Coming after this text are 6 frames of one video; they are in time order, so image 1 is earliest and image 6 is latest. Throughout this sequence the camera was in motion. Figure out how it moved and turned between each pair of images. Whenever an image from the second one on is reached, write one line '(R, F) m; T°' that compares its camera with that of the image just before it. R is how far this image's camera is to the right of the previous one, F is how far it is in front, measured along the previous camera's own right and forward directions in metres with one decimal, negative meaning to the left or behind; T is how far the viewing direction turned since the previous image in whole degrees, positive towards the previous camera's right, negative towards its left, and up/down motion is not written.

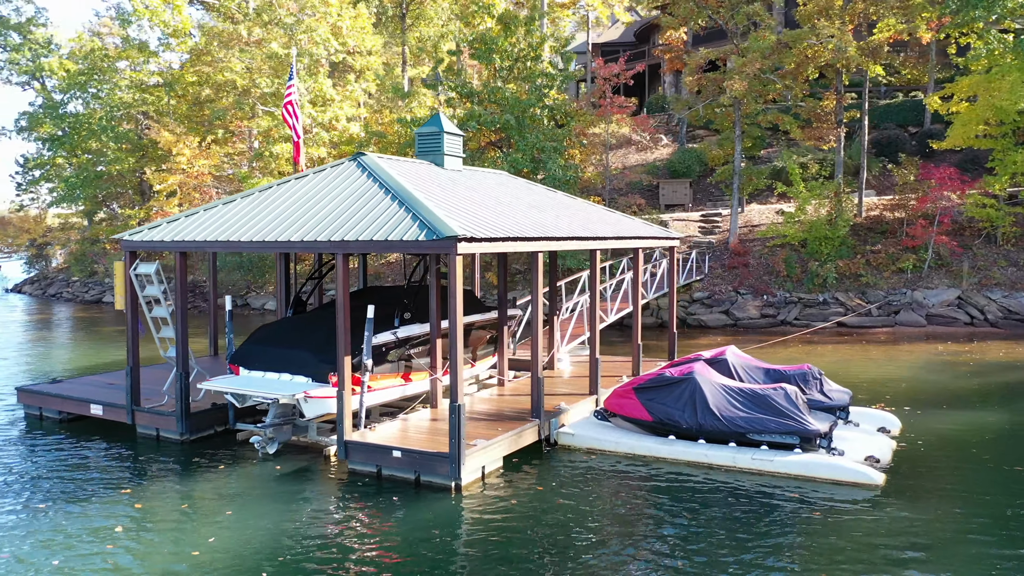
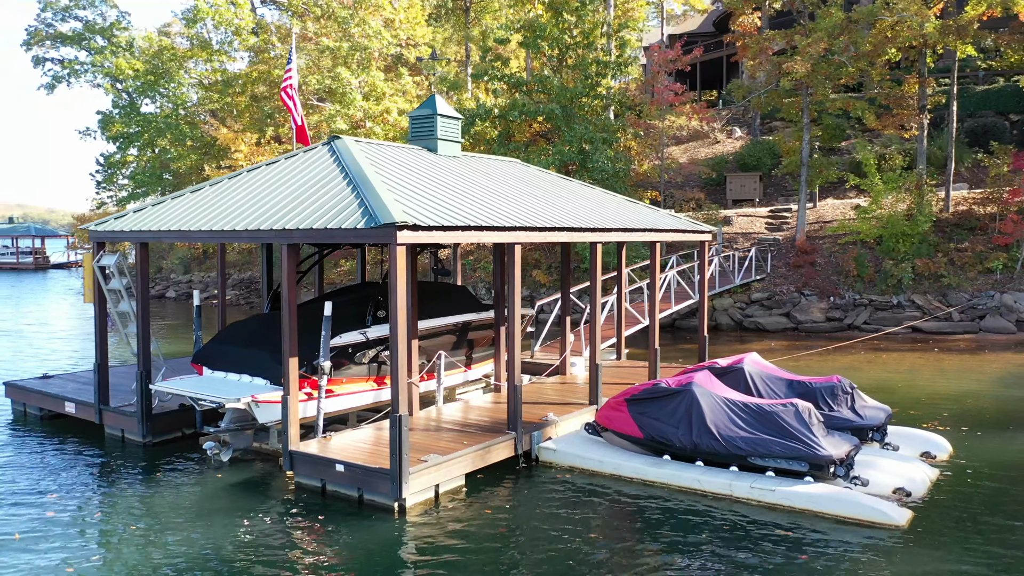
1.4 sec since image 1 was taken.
(+1.3, +1.3) m; -6°
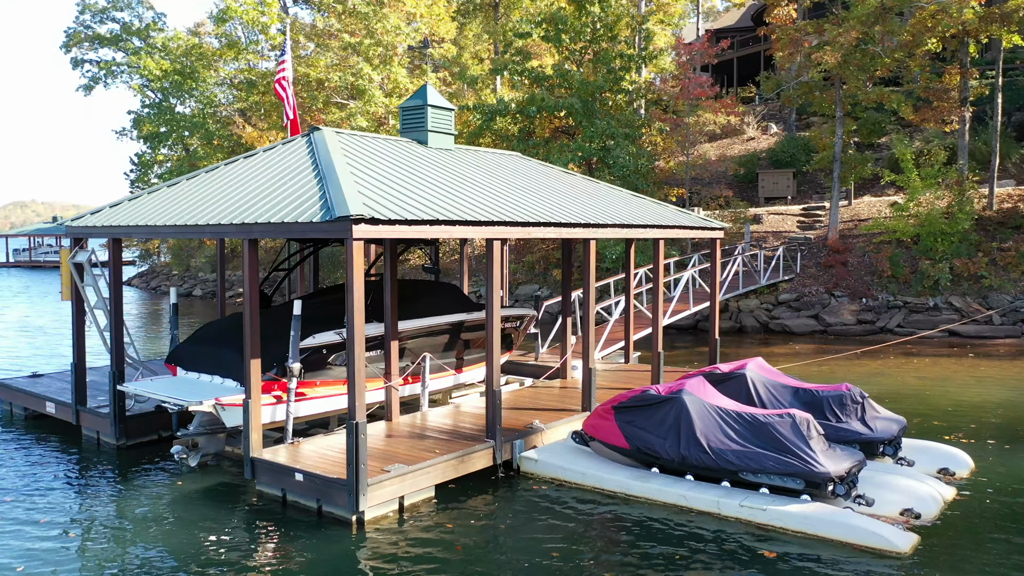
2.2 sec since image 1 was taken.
(+0.7, +0.6) m; -3°
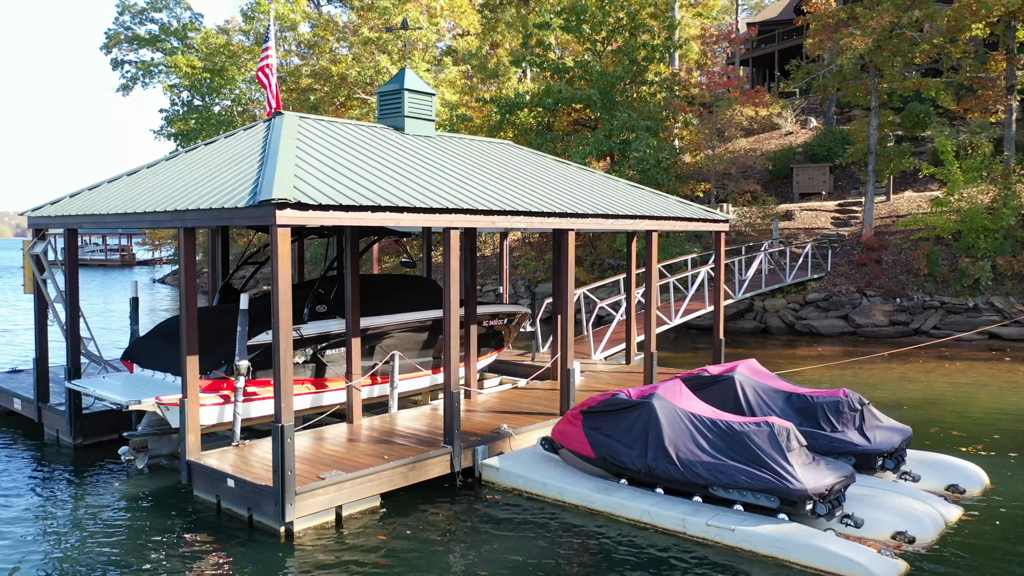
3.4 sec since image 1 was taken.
(+0.9, +0.7) m; -3°
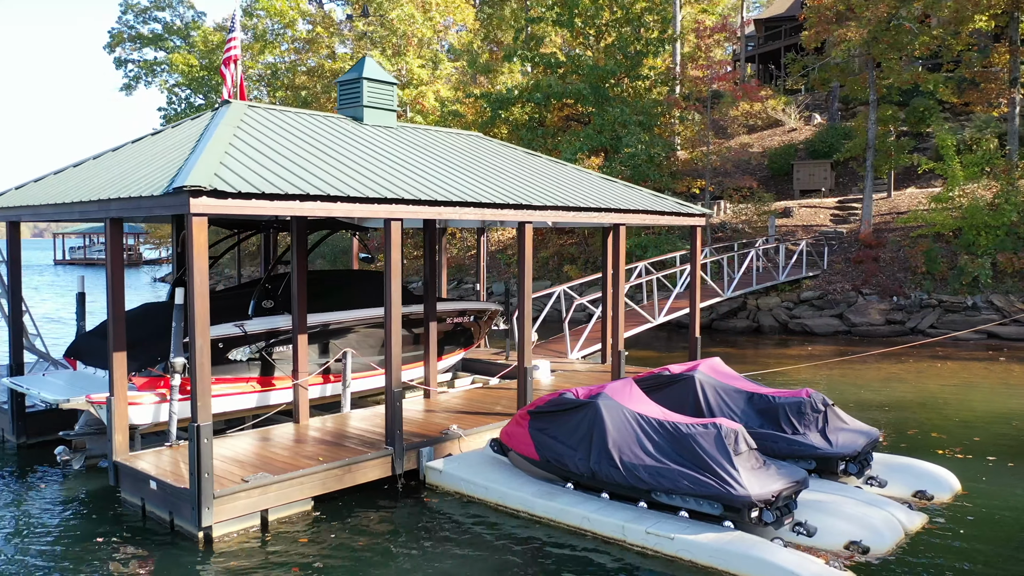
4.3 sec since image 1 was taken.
(+0.7, +0.4) m; -1°
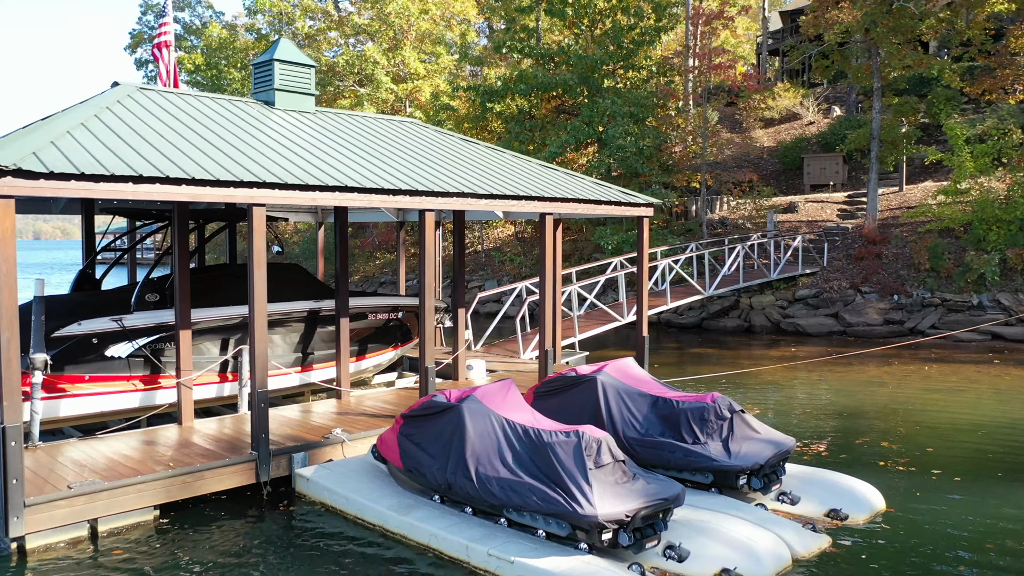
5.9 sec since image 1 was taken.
(+1.5, +0.7) m; -3°
